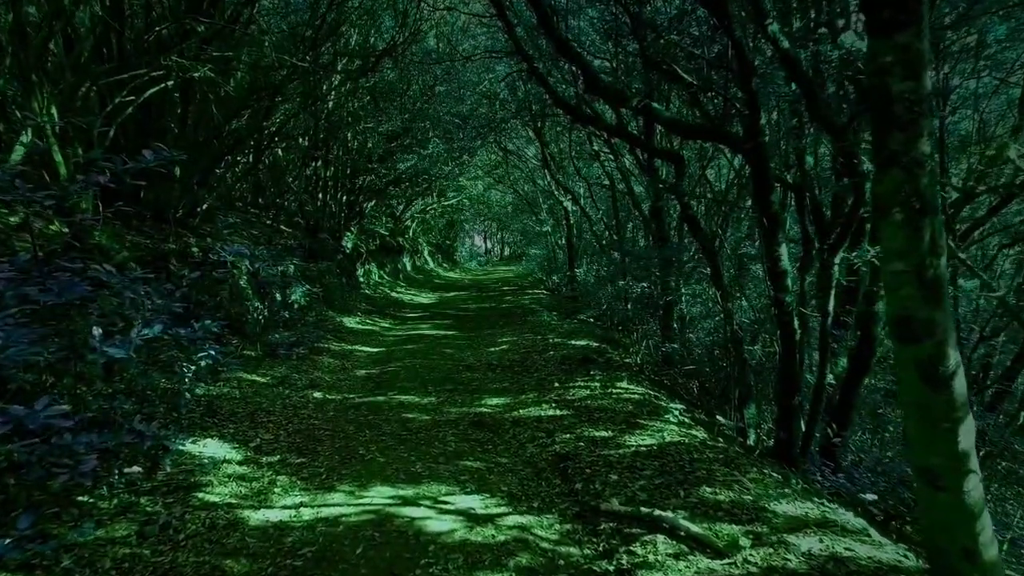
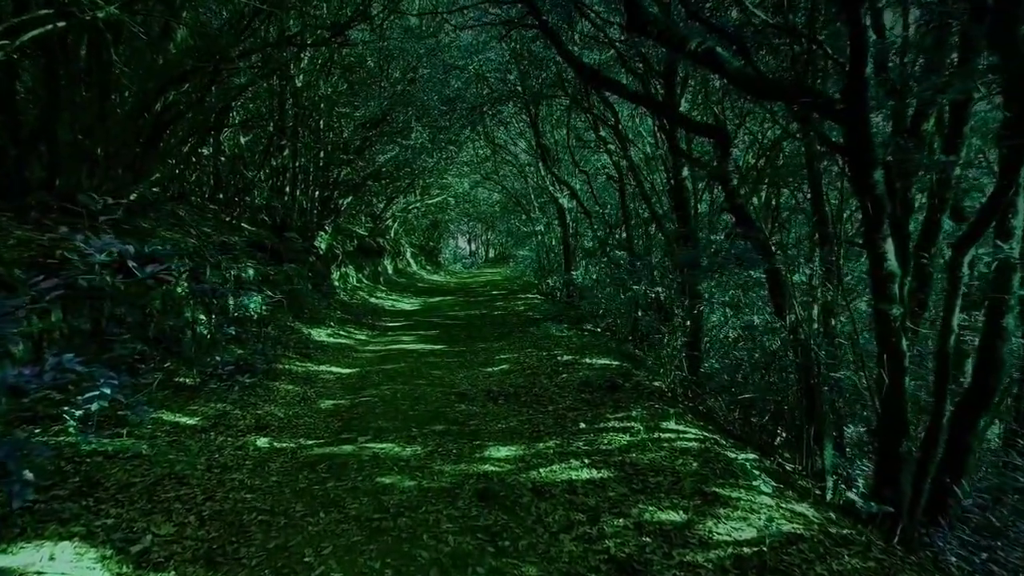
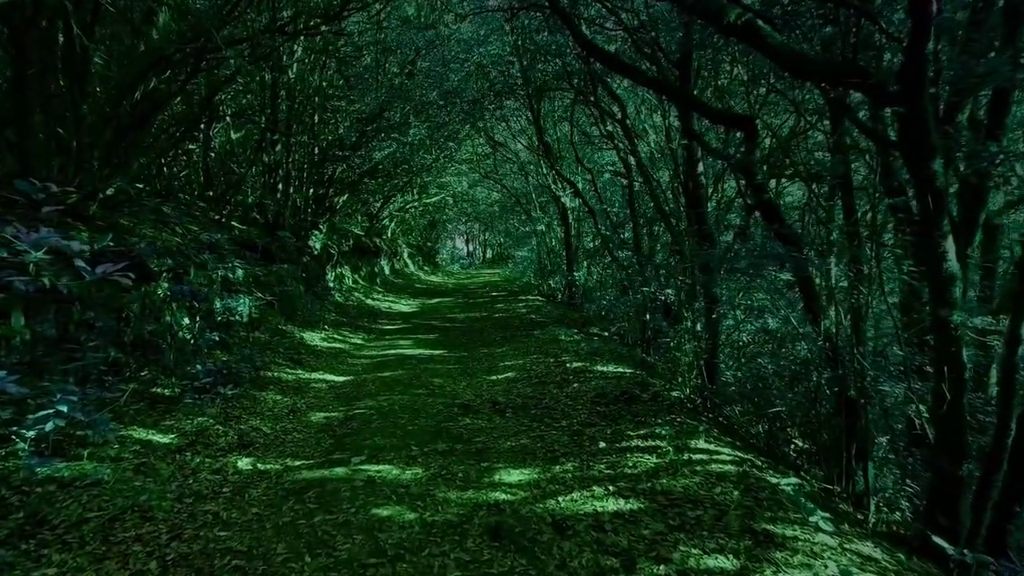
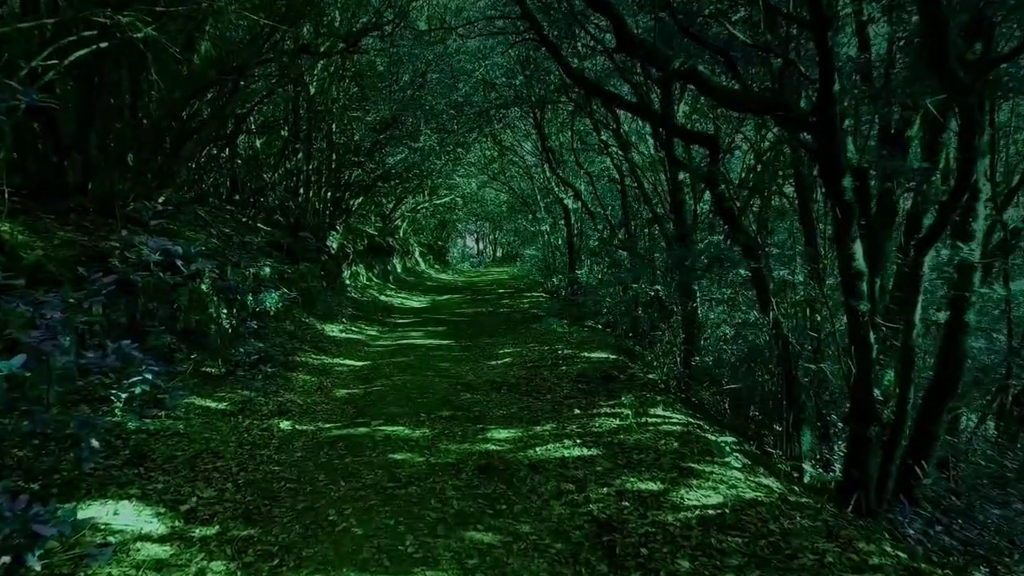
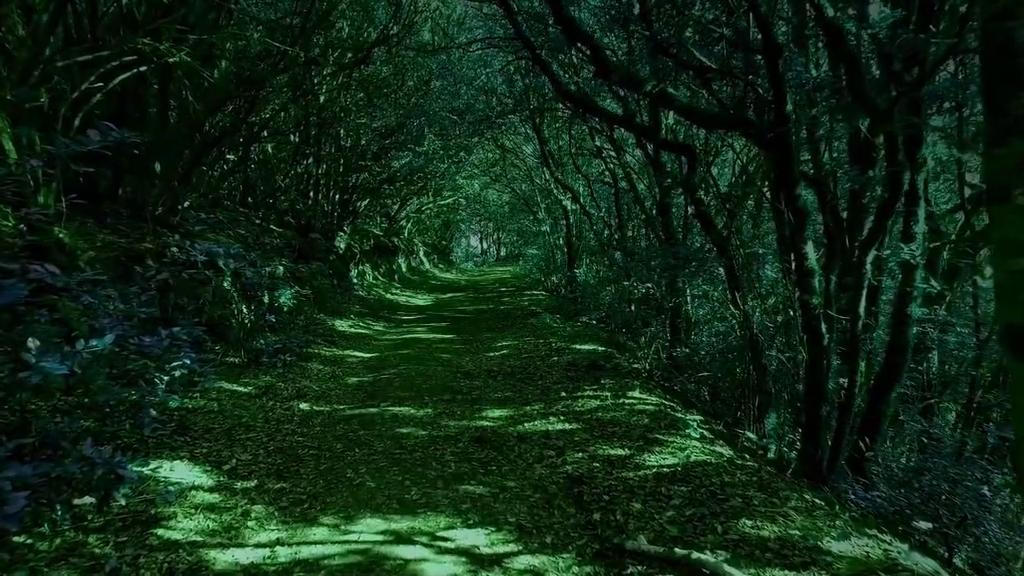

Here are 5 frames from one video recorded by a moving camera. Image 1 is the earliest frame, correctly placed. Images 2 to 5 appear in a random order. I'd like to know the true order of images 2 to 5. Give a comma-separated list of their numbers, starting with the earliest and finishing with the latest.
5, 4, 2, 3
